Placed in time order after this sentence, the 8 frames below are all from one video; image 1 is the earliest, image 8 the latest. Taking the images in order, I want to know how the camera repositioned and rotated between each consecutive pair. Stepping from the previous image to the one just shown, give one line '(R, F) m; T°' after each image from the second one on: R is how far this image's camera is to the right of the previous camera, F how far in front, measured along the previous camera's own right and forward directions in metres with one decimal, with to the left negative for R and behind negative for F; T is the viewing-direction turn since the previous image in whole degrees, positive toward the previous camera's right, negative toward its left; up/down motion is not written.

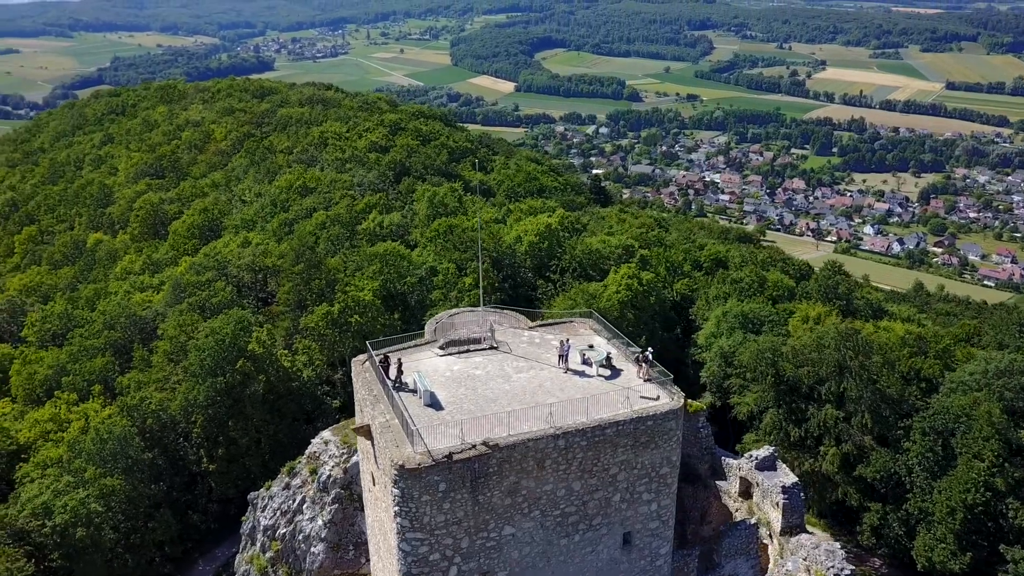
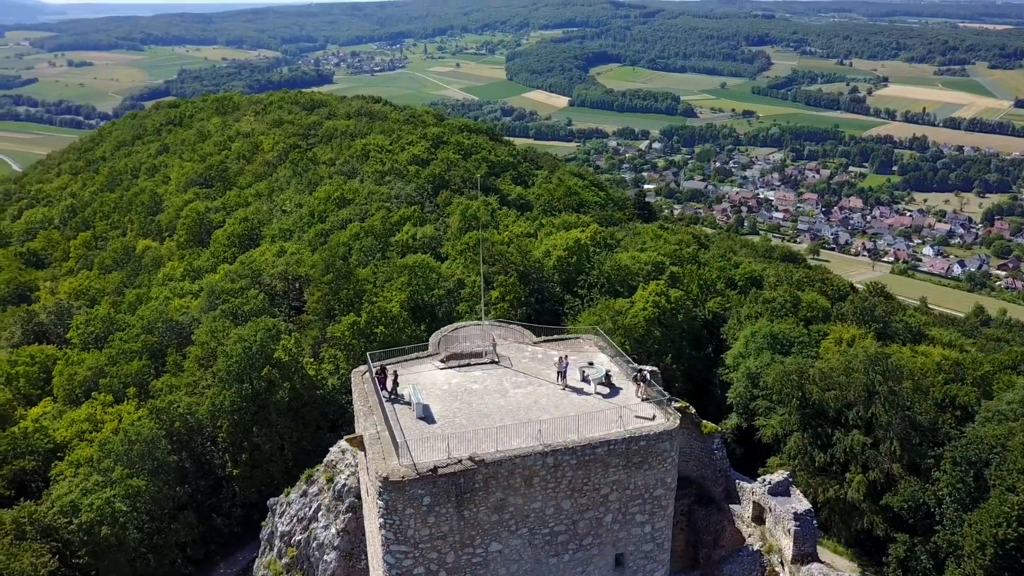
(+0.7, +0.1) m; -4°
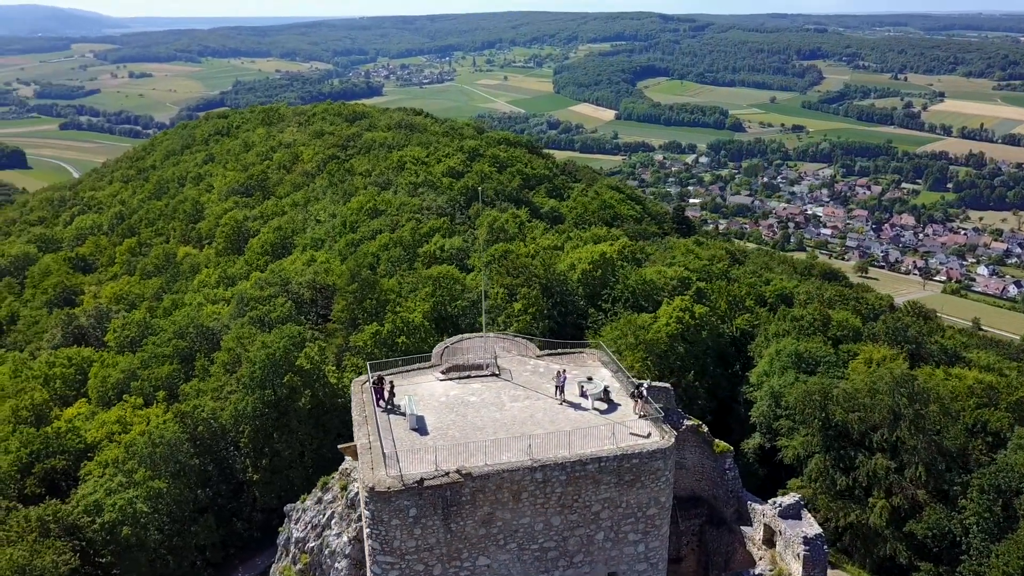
(+0.6, 0.0) m; -3°
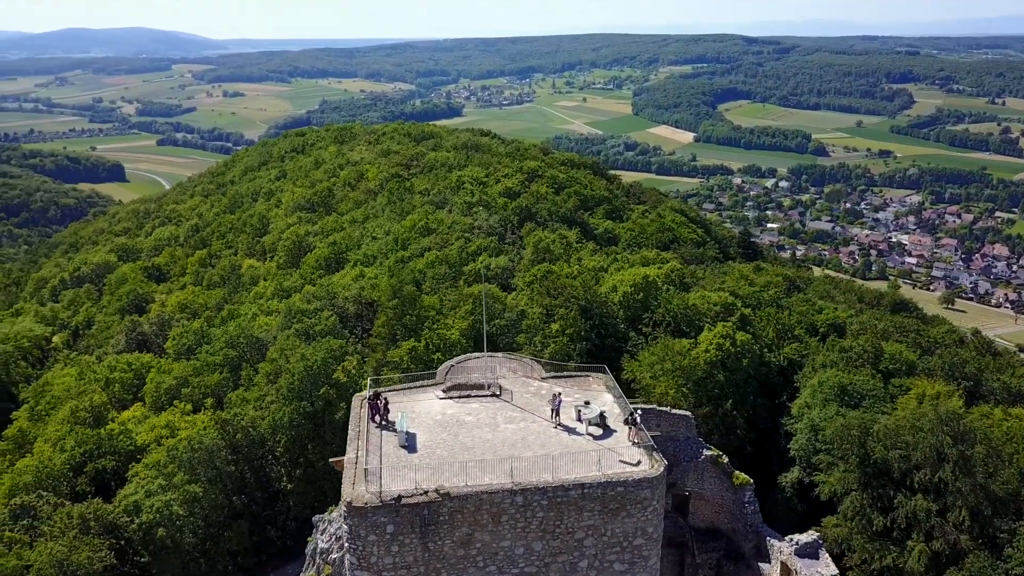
(+1.0, +0.1) m; -5°
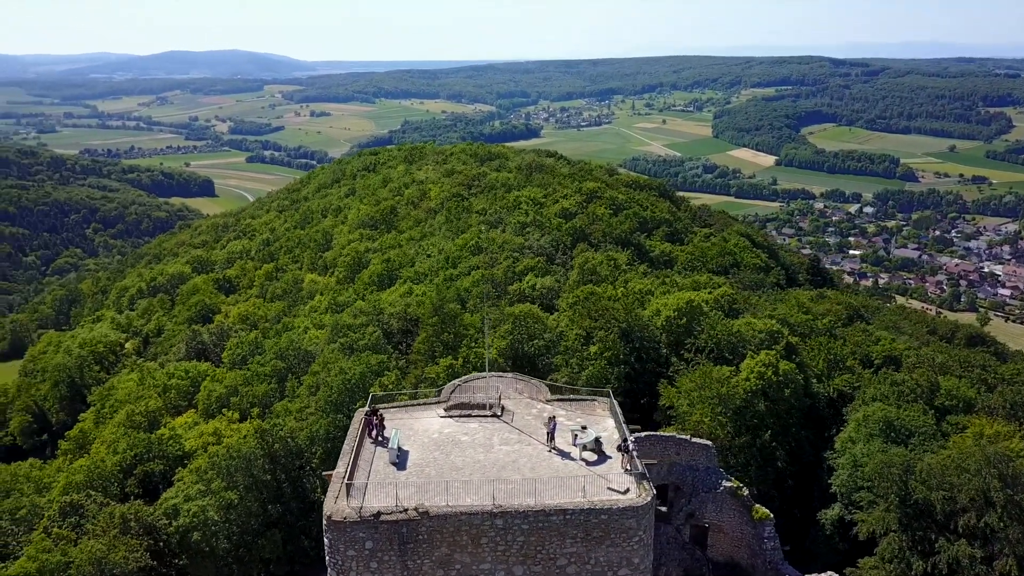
(+1.0, +0.1) m; -5°
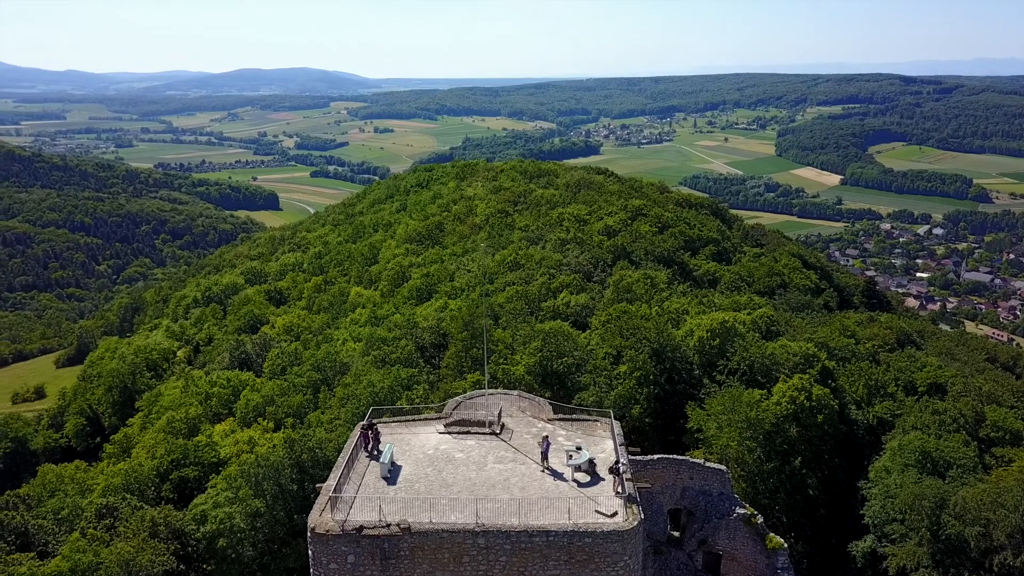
(+0.8, +0.1) m; -4°
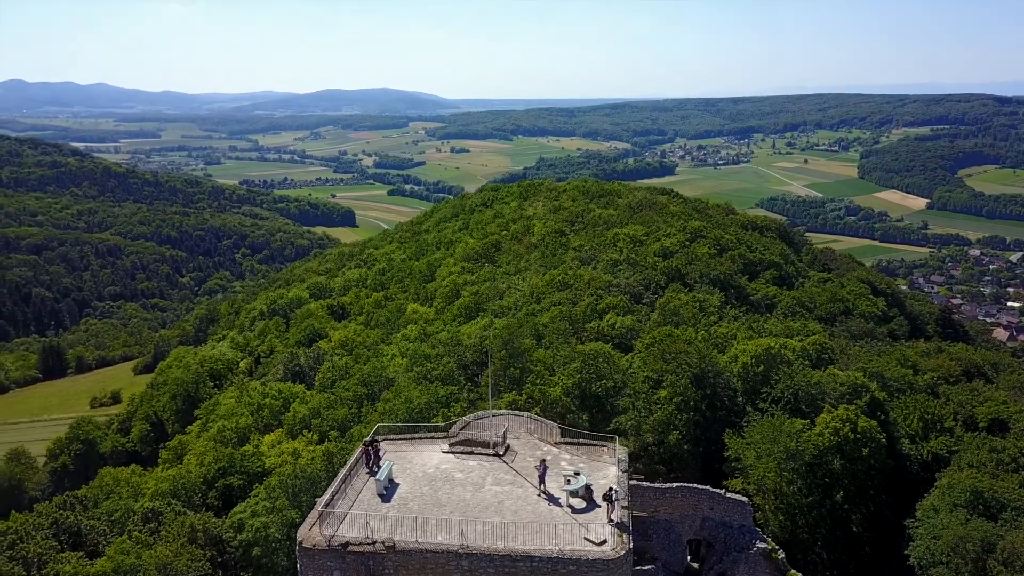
(+0.9, +0.1) m; -5°
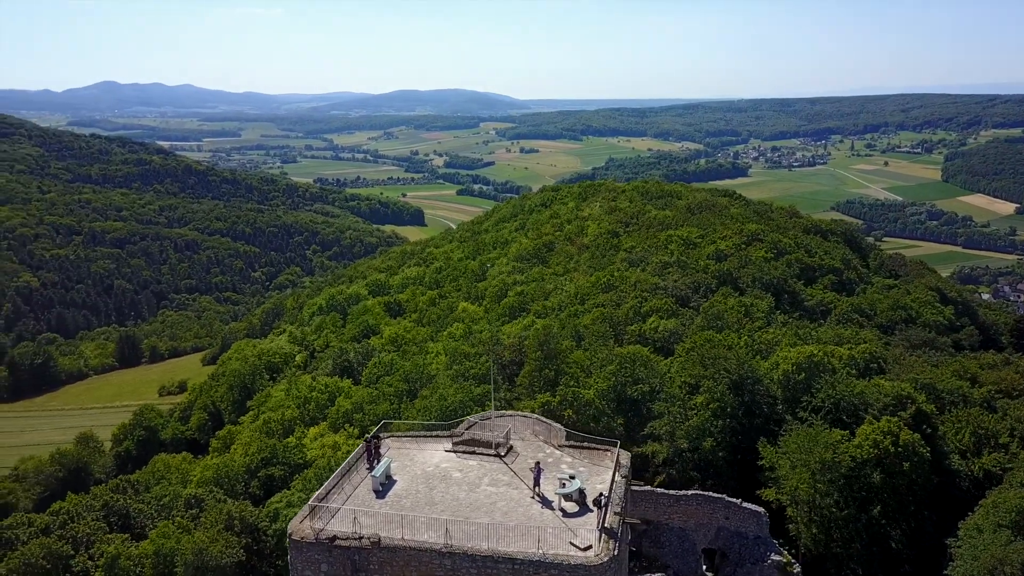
(+0.9, +0.1) m; -5°
